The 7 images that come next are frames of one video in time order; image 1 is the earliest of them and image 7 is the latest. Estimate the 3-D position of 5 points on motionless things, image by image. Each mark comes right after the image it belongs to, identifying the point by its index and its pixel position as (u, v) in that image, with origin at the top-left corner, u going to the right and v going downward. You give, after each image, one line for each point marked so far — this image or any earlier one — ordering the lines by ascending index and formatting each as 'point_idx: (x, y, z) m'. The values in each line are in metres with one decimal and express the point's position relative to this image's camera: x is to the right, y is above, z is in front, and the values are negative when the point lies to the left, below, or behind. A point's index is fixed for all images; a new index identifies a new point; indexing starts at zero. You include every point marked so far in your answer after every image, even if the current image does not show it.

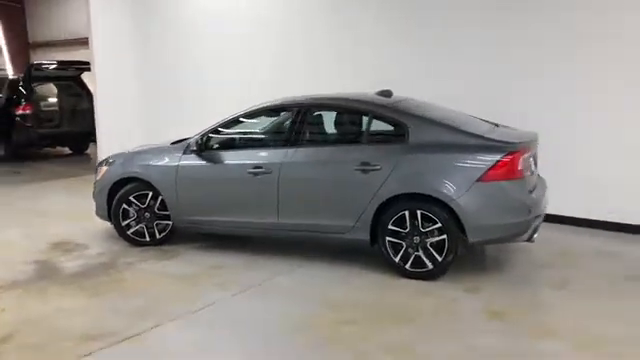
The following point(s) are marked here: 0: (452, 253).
0: (+1.0, -0.6, +4.4) m
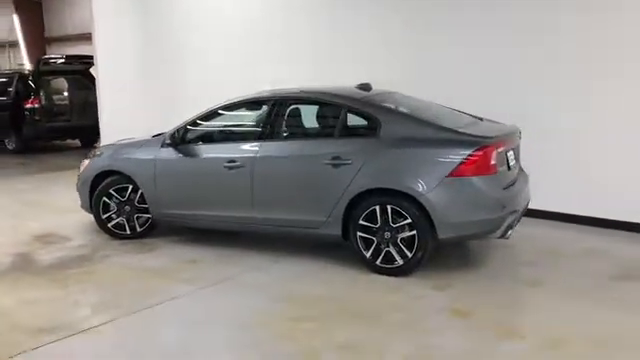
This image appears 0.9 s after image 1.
0: (+0.7, -0.5, +4.3) m
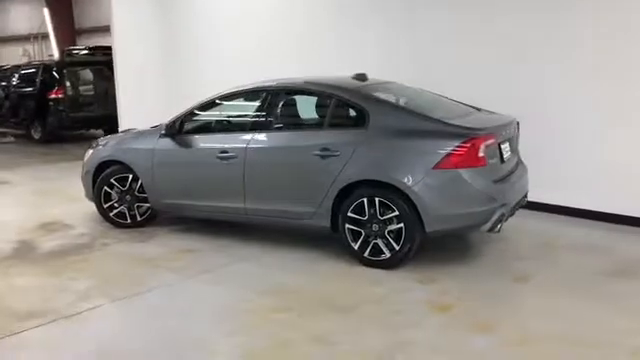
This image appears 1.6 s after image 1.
0: (+0.6, -0.5, +4.3) m
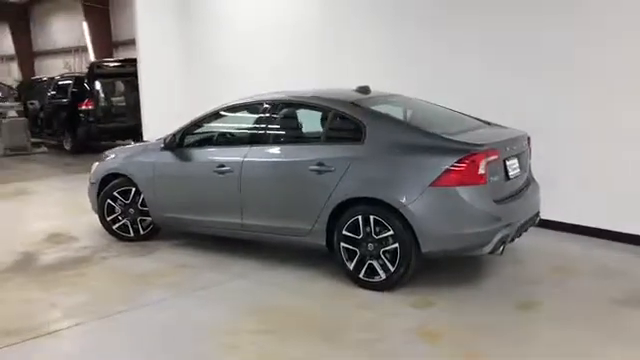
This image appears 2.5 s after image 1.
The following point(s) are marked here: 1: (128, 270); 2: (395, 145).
0: (+0.6, -0.6, +4.1) m
1: (-1.6, -0.7, +4.9) m
2: (+0.5, +0.2, +4.2) m
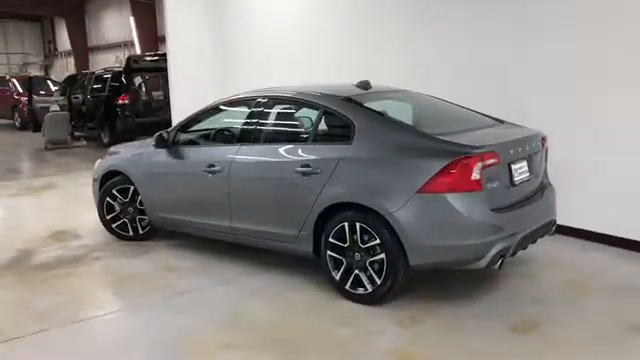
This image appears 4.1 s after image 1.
0: (+0.5, -0.6, +3.7) m
1: (-1.6, -0.7, +4.7) m
2: (+0.4, +0.2, +3.8) m
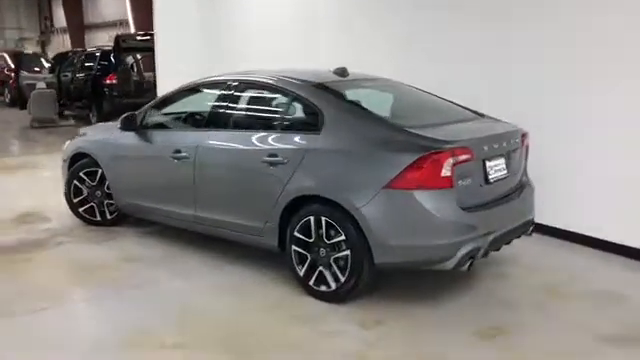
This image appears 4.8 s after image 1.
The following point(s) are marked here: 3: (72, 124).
0: (+0.2, -0.6, +3.6) m
1: (-1.9, -0.6, +4.5) m
2: (+0.2, +0.3, +3.6) m
3: (-5.6, +1.3, +13.4) m
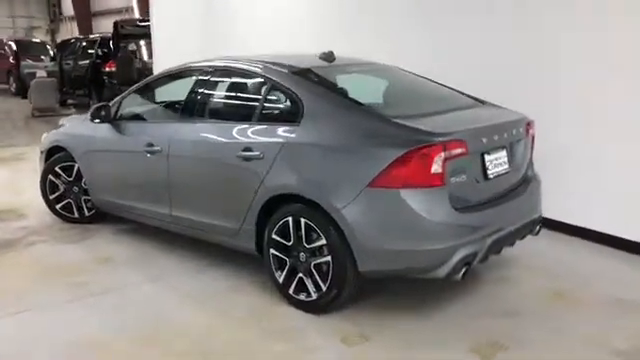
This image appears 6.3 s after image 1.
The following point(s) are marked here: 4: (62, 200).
0: (+0.1, -0.6, +3.2) m
1: (-2.0, -0.6, +4.2) m
2: (+0.1, +0.3, +3.2) m
3: (-5.5, +1.5, +13.1) m
4: (-2.2, -0.2, +5.0) m
